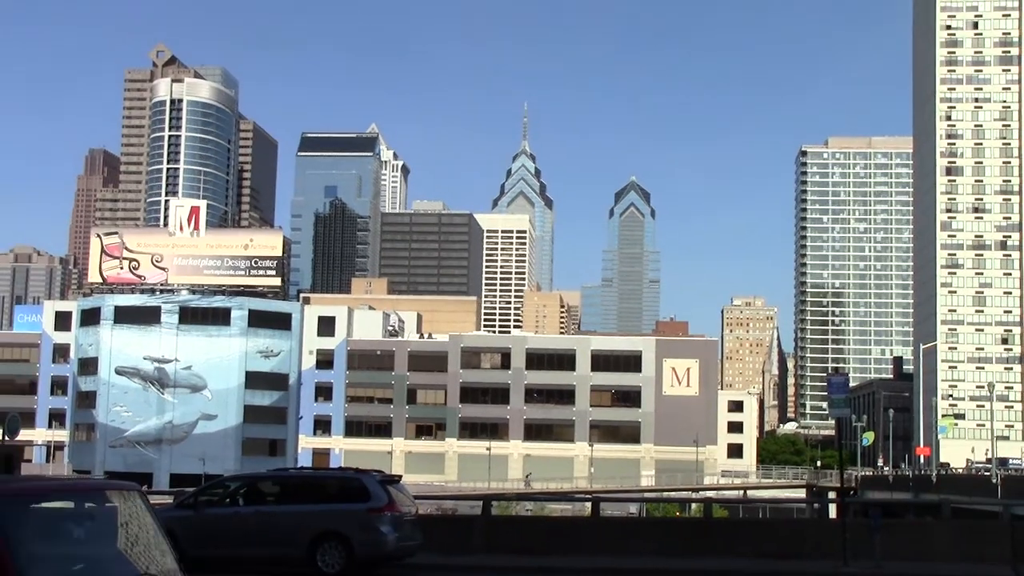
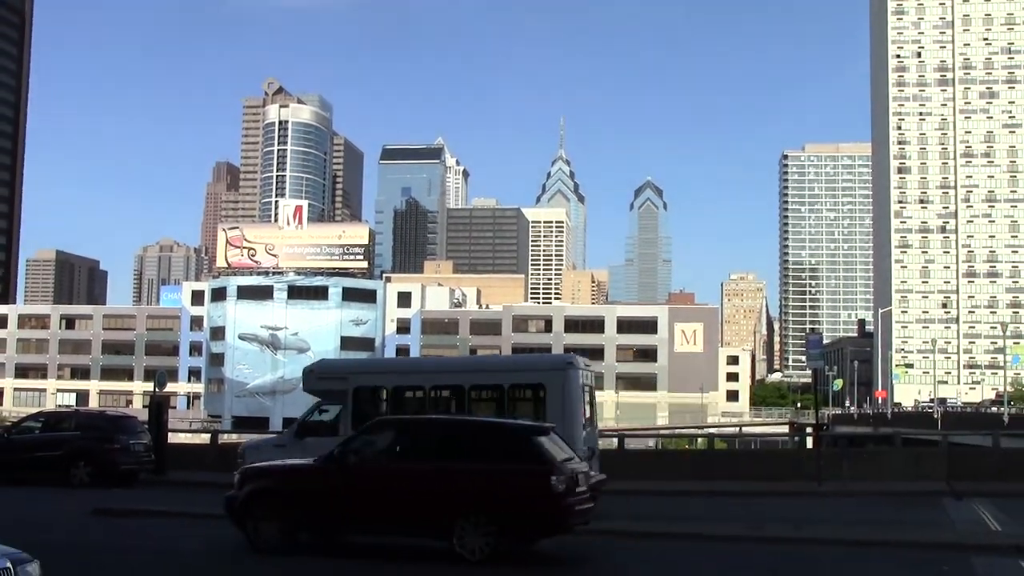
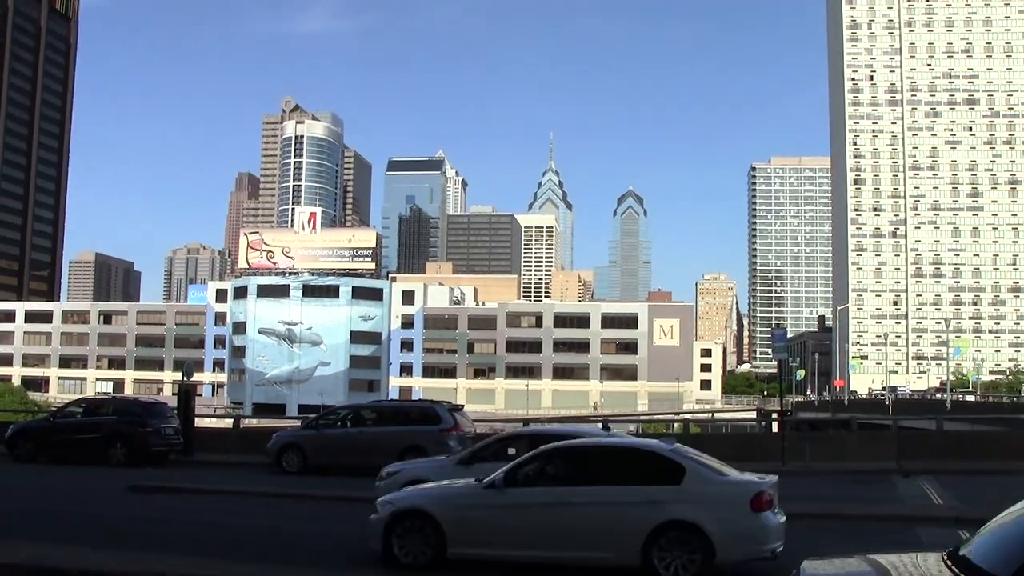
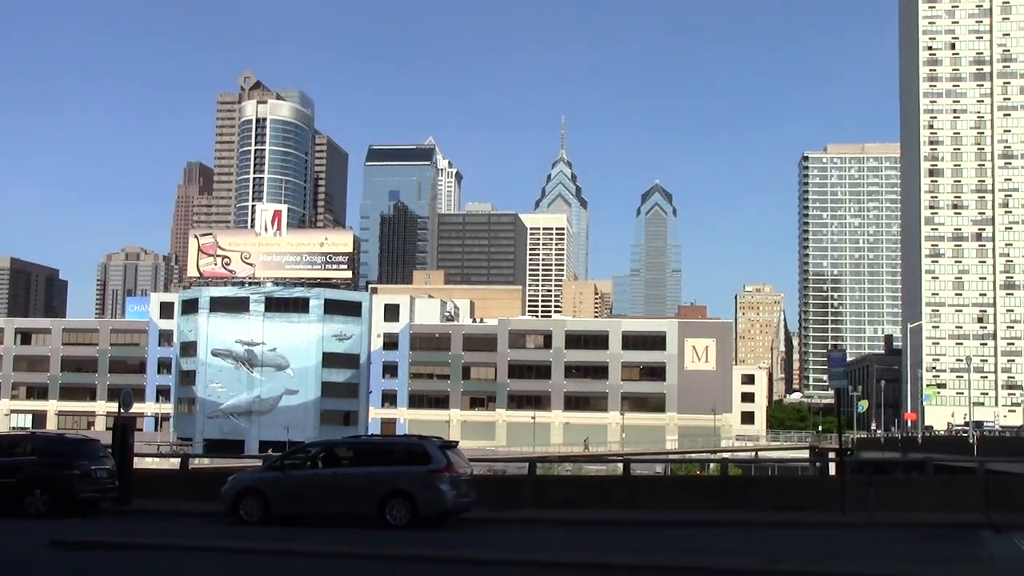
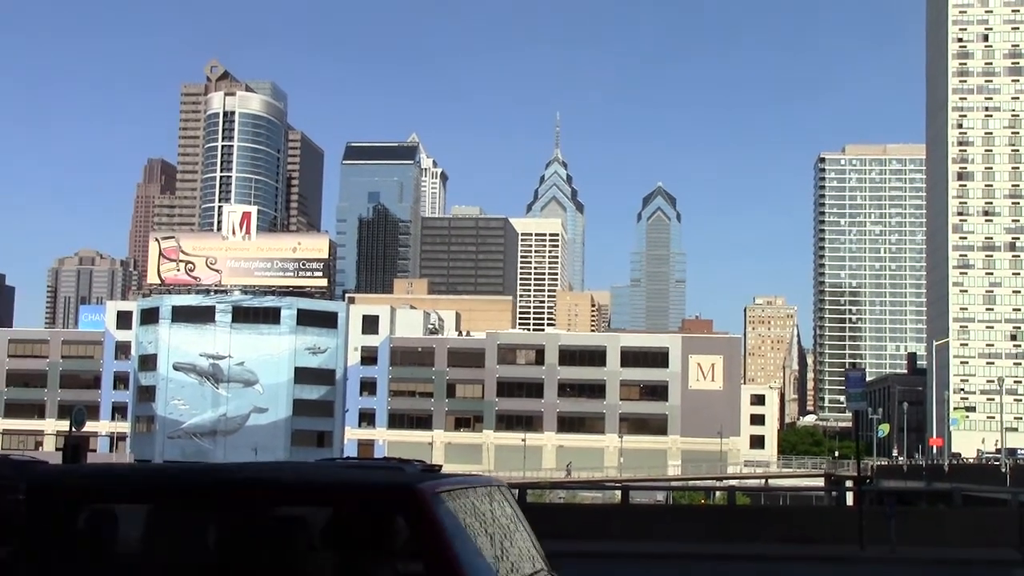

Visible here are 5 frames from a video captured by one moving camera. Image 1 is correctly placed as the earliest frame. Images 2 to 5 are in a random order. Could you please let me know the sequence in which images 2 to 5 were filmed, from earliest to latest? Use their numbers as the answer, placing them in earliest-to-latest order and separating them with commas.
5, 4, 2, 3
